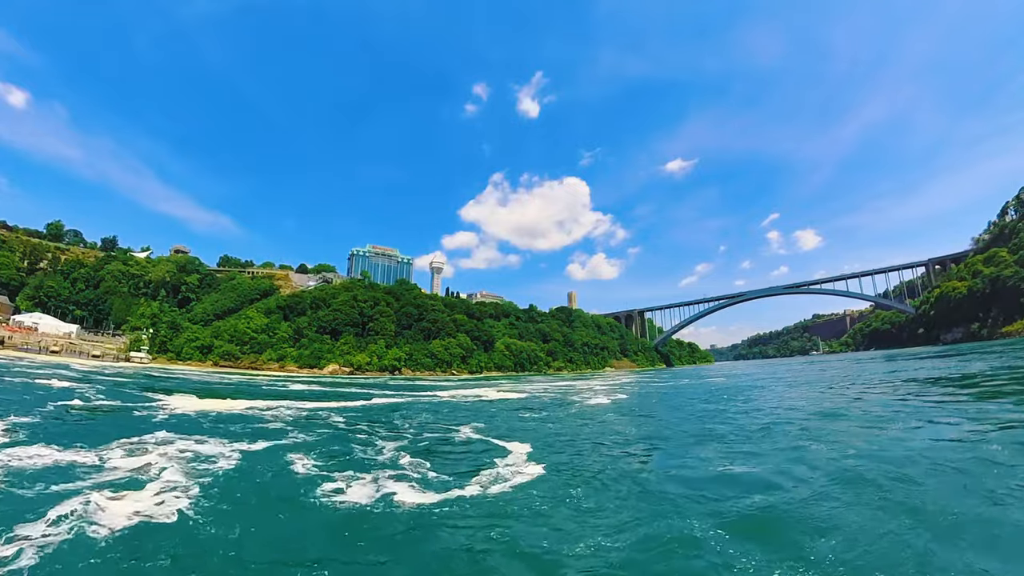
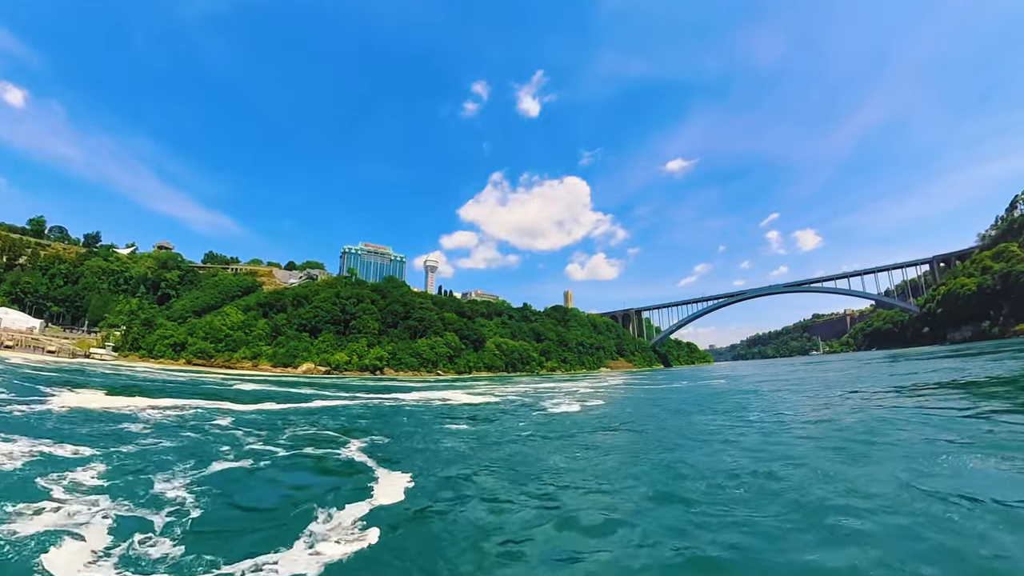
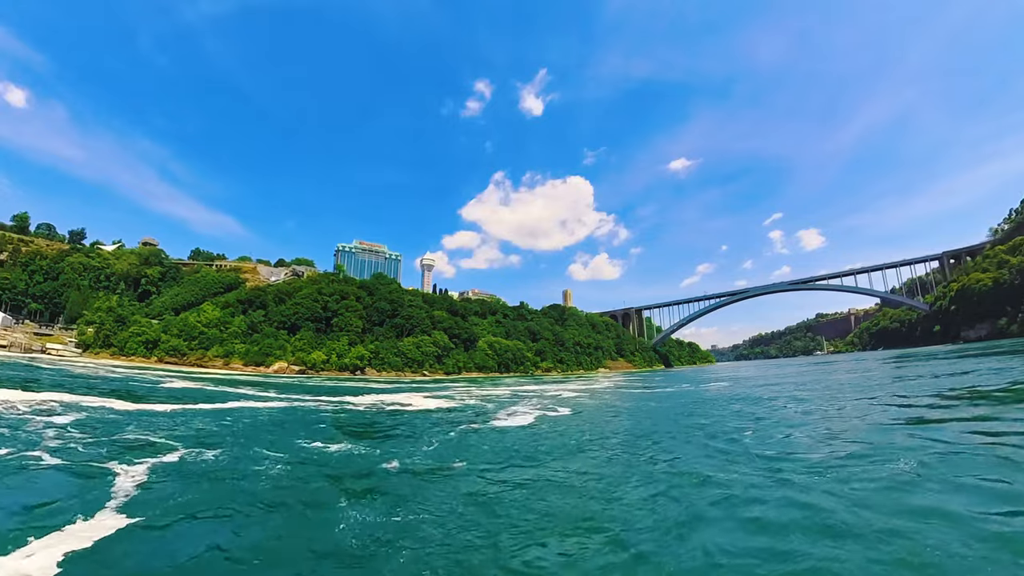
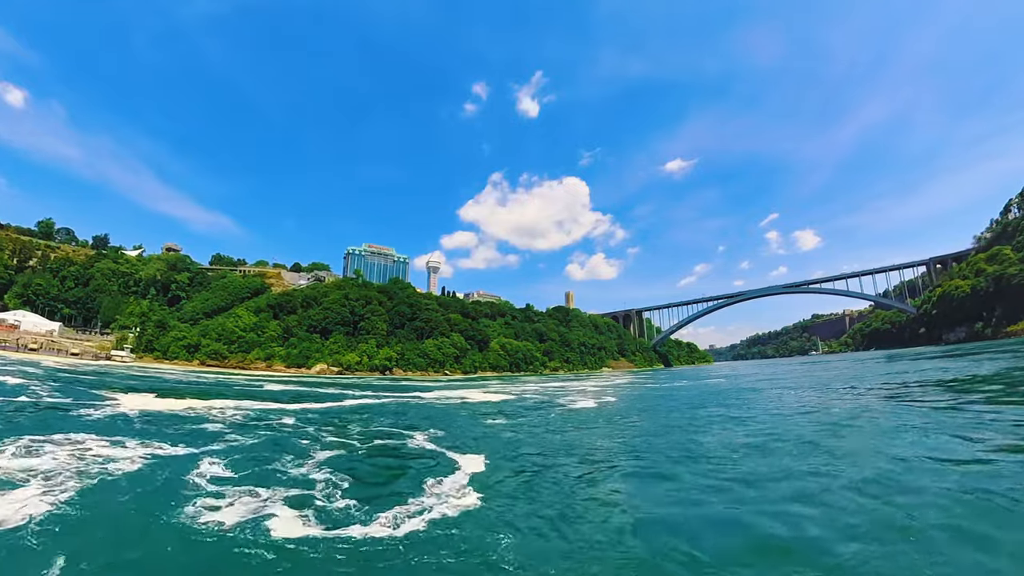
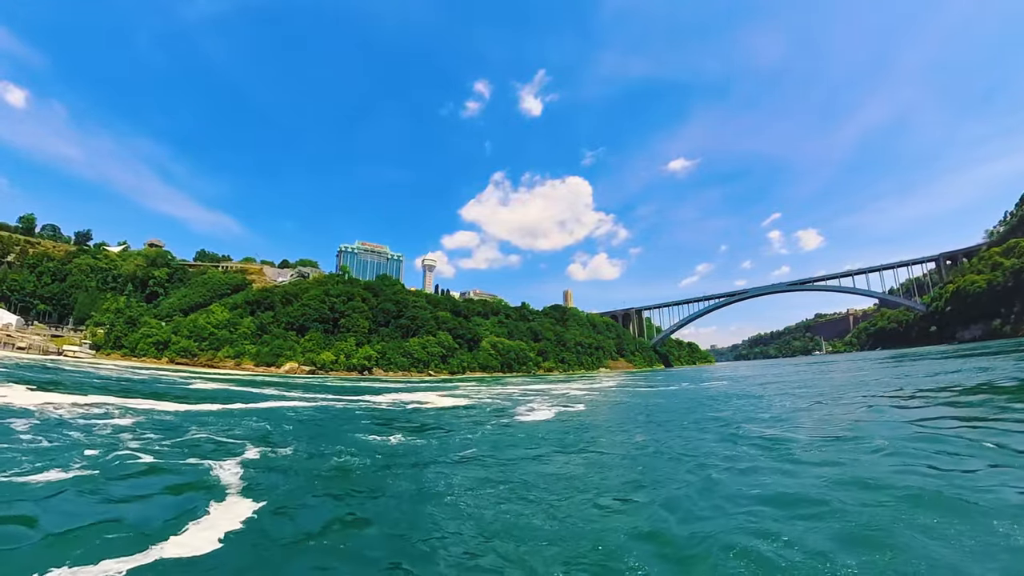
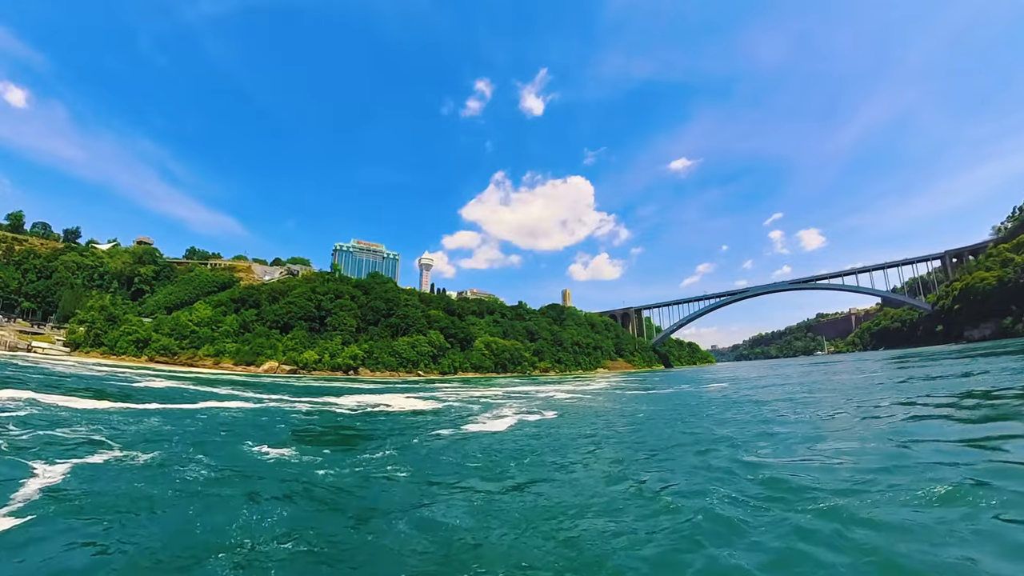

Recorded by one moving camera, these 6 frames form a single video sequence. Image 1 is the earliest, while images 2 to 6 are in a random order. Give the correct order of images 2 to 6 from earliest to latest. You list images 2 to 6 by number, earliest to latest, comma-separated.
4, 2, 5, 3, 6
